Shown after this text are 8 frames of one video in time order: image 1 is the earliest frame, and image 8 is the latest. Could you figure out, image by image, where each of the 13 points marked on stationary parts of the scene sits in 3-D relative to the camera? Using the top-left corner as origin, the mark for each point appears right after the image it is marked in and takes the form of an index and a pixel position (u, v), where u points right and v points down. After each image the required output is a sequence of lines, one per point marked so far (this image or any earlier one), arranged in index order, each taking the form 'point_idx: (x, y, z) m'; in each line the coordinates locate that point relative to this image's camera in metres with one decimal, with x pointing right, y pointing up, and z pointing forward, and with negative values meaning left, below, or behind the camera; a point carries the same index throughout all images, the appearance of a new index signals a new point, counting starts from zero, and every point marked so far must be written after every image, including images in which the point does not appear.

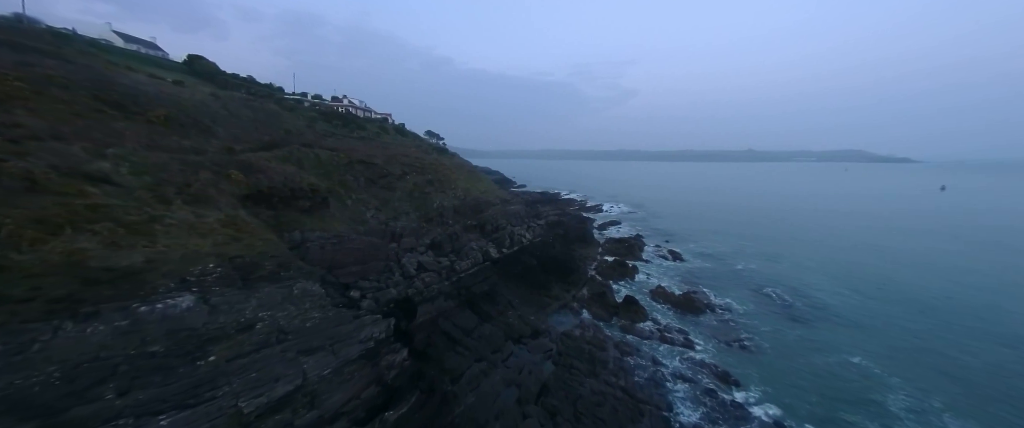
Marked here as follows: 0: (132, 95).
0: (-17.2, +6.4, +16.4) m
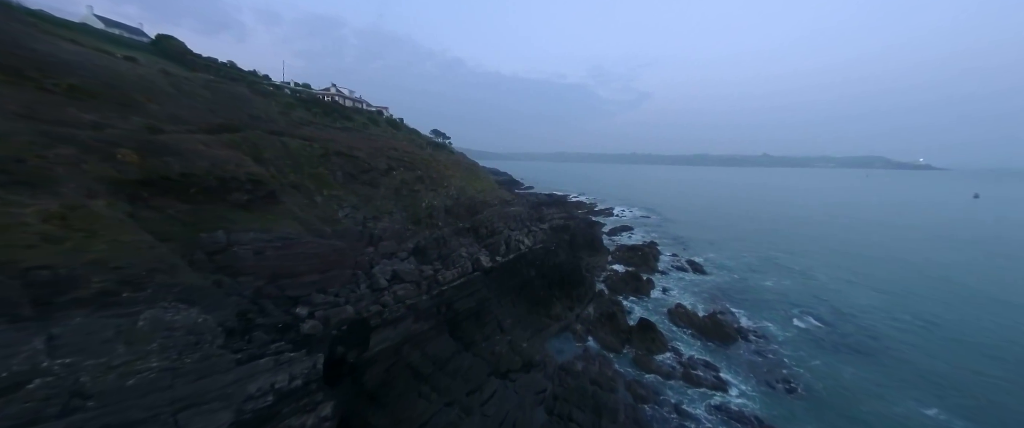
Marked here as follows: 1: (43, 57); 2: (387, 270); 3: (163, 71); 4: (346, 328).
0: (-17.7, +6.7, +13.3) m
1: (-15.6, +5.4, +11.4) m
2: (-6.2, -2.8, +18.1) m
3: (-18.2, +7.6, +17.8) m
4: (-6.5, -4.5, +13.4) m
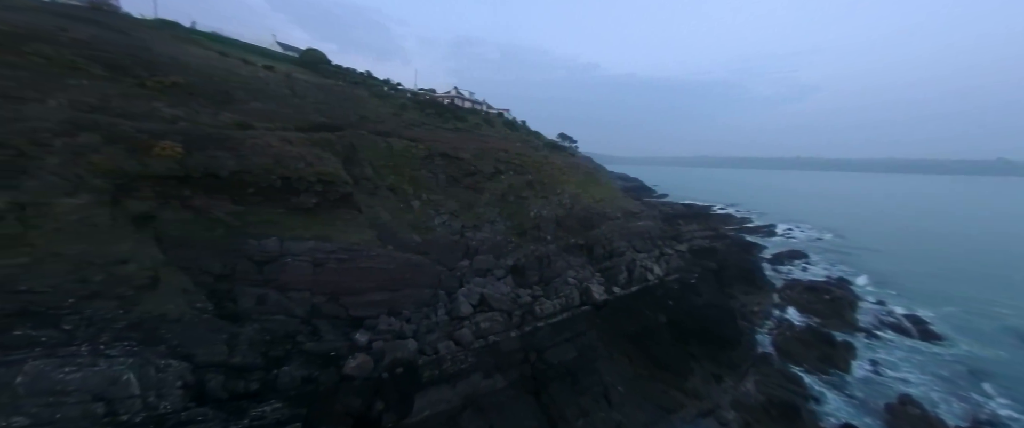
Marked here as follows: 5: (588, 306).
0: (-13.3, +6.9, +14.3) m
1: (-12.1, +5.5, +11.7) m
2: (-1.5, -3.3, +14.6) m
3: (-12.2, +7.7, +18.7) m
4: (-3.6, -4.8, +10.3) m
5: (+3.7, -4.5, +17.2) m
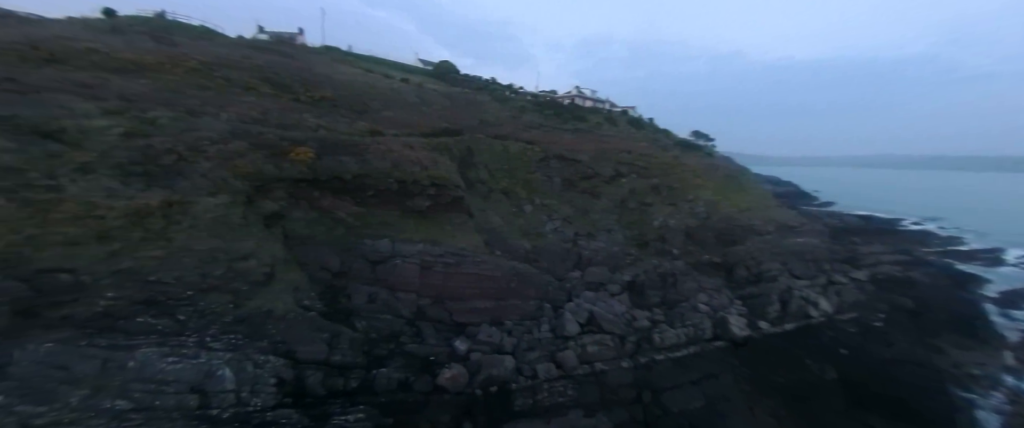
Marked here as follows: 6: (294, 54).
0: (-8.0, +7.1, +16.5) m
1: (-7.8, +5.6, +13.7) m
2: (+2.7, -3.7, +12.8) m
3: (-5.5, +7.7, +20.3) m
4: (-0.8, -5.0, +9.4) m
5: (+8.4, -5.2, +13.5) m
6: (-9.2, +6.9, +14.8) m
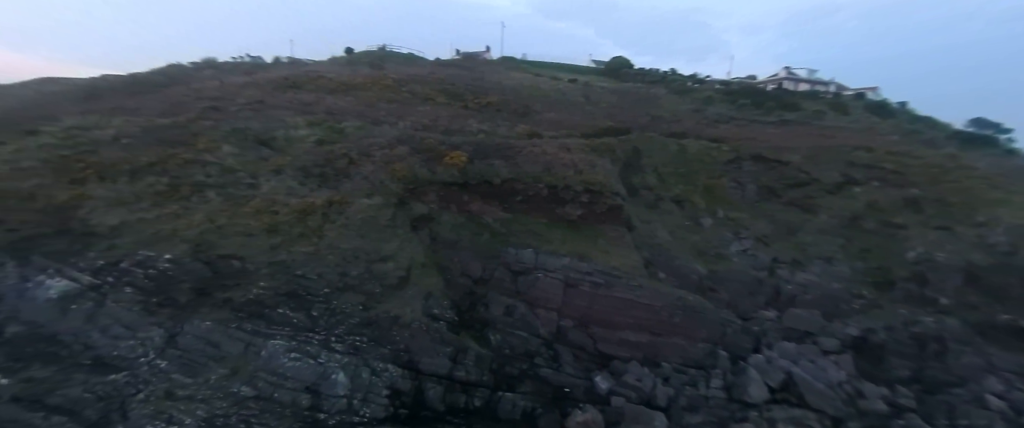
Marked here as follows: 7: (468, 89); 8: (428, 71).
0: (+0.1, +7.0, +16.9) m
1: (-1.2, +5.6, +14.3) m
2: (+7.1, -4.4, +8.7) m
3: (+4.1, +7.3, +19.1) m
4: (+2.4, -5.4, +7.3) m
5: (+12.4, -6.3, +6.8) m
6: (-1.8, +6.9, +15.9) m
7: (-1.7, +4.8, +13.1) m
8: (-3.5, +5.8, +14.0) m
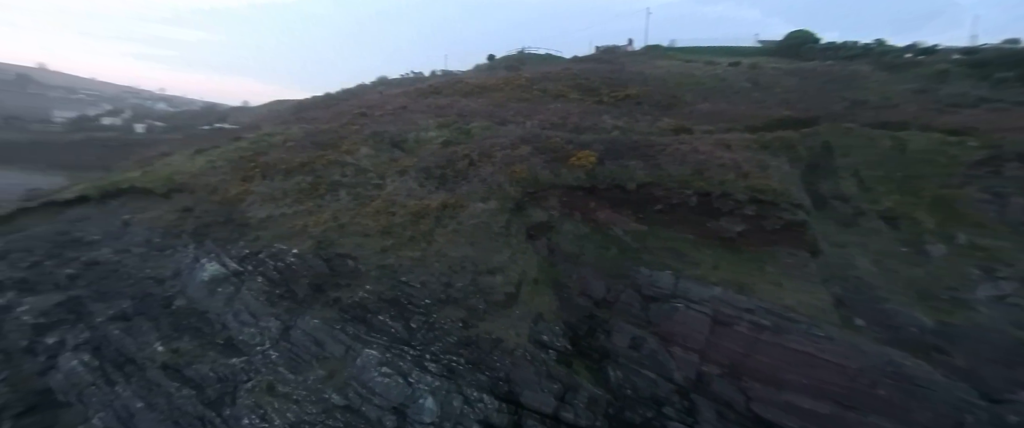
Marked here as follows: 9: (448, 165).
0: (+6.4, +6.5, +14.6) m
1: (+4.2, +5.2, +12.7) m
2: (+9.1, -5.1, +4.4) m
3: (+11.0, +6.5, +15.1) m
4: (+4.1, -5.9, +4.9) m
5: (+13.1, -7.3, +0.6) m
6: (+4.3, +6.5, +14.4) m
7: (+3.1, +4.5, +11.7) m
8: (+2.0, +5.6, +13.2) m
9: (-1.3, +1.0, +7.1) m
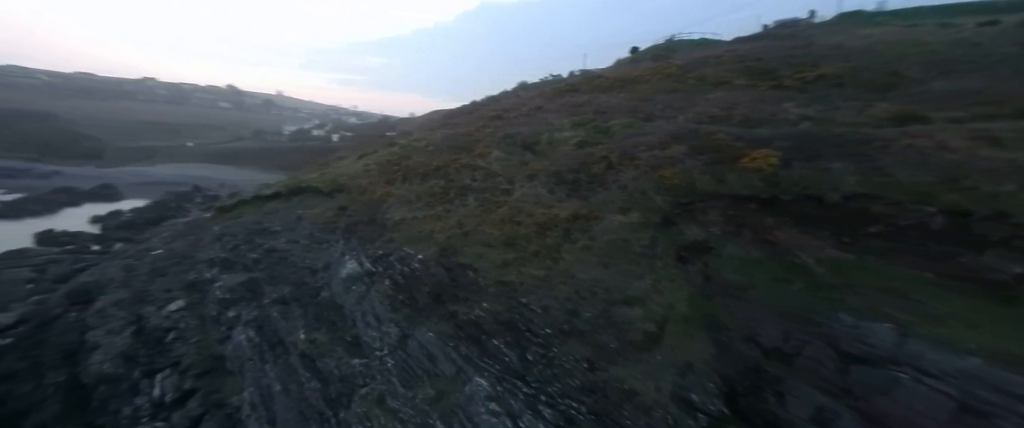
0: (+11.6, +5.6, +10.3) m
1: (+8.7, +4.6, +9.4) m
2: (+9.5, -5.8, -0.2) m
3: (+16.0, +5.4, +9.0) m
4: (+5.1, -6.3, +2.2) m
5: (+11.7, -8.1, -5.2) m
6: (+9.6, +5.8, +10.9) m
7: (+7.4, +3.9, +8.9) m
8: (+6.9, +5.1, +10.7) m
9: (+1.3, +0.8, +6.2) m
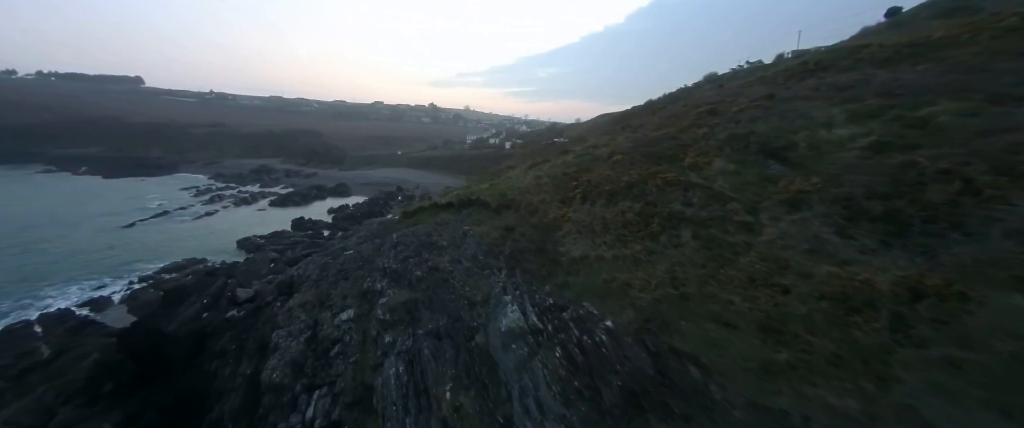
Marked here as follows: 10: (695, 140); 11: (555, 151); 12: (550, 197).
0: (+15.3, +4.2, +2.9) m
1: (+12.2, +3.3, +3.2) m
2: (+8.0, -6.8, -5.7) m
3: (+18.7, +3.7, -0.2) m
4: (+5.0, -7.0, -1.7) m
5: (+7.6, -9.0, -11.2) m
6: (+13.8, +4.4, +4.3) m
7: (+10.8, +2.8, +3.4) m
8: (+11.2, +3.9, +5.2) m
9: (+3.9, +0.2, +3.6) m
10: (+3.3, +1.6, +6.6) m
11: (+1.5, +2.2, +11.5) m
12: (+0.6, +0.5, +7.5) m
